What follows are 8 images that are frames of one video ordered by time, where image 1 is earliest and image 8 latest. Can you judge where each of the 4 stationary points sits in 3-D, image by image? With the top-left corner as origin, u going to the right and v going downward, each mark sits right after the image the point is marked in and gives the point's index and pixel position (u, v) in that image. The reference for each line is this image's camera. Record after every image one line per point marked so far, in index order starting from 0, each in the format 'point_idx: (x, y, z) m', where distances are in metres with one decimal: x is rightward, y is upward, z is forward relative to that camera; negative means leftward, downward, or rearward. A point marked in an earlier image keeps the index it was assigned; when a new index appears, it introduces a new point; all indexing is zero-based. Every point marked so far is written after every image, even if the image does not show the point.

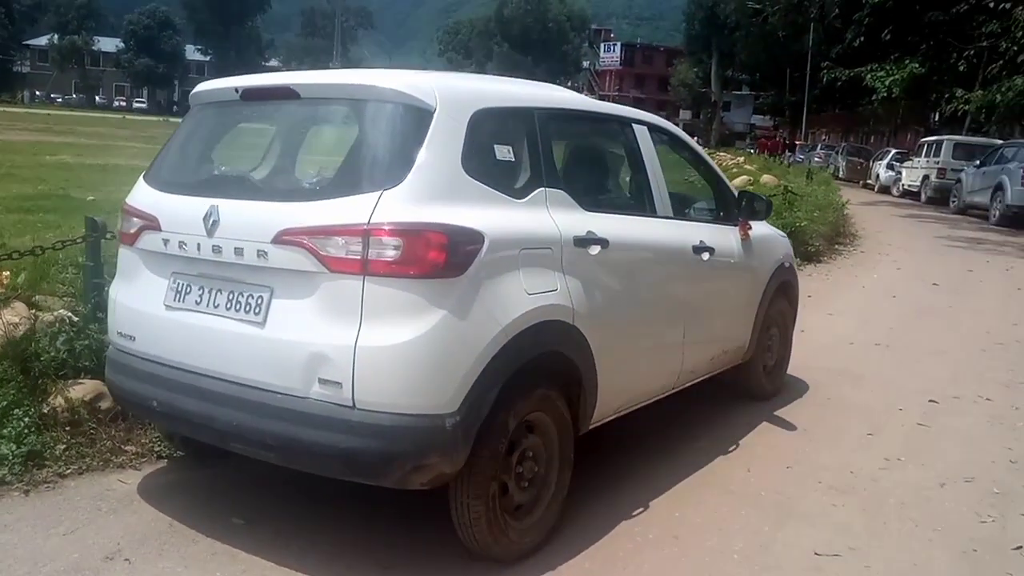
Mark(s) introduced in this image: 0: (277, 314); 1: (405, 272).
0: (-1.0, -0.1, +3.6) m
1: (-0.4, +0.1, +3.4) m
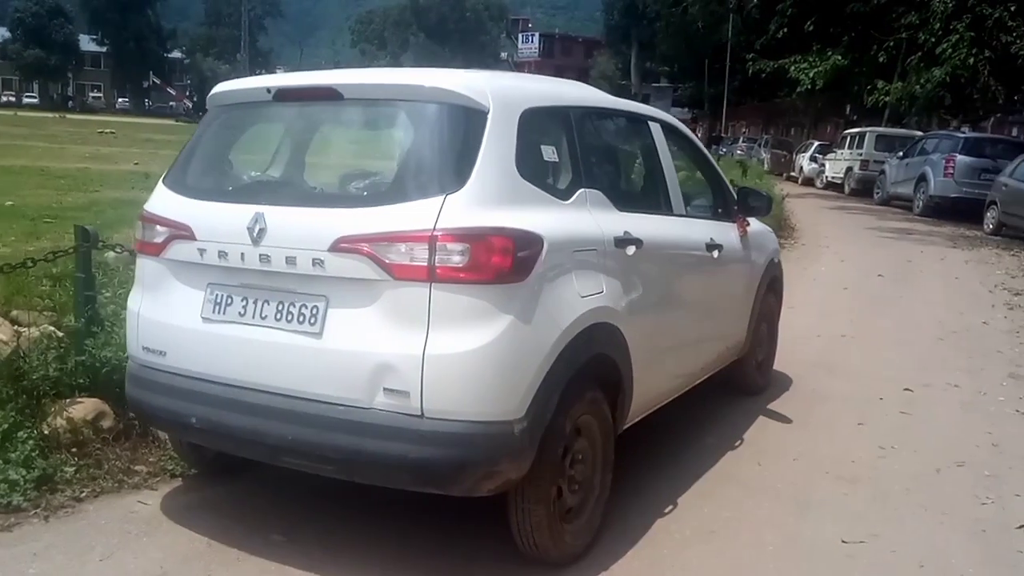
0: (-0.7, -0.1, +3.5) m
1: (-0.2, 0.0, +3.3) m
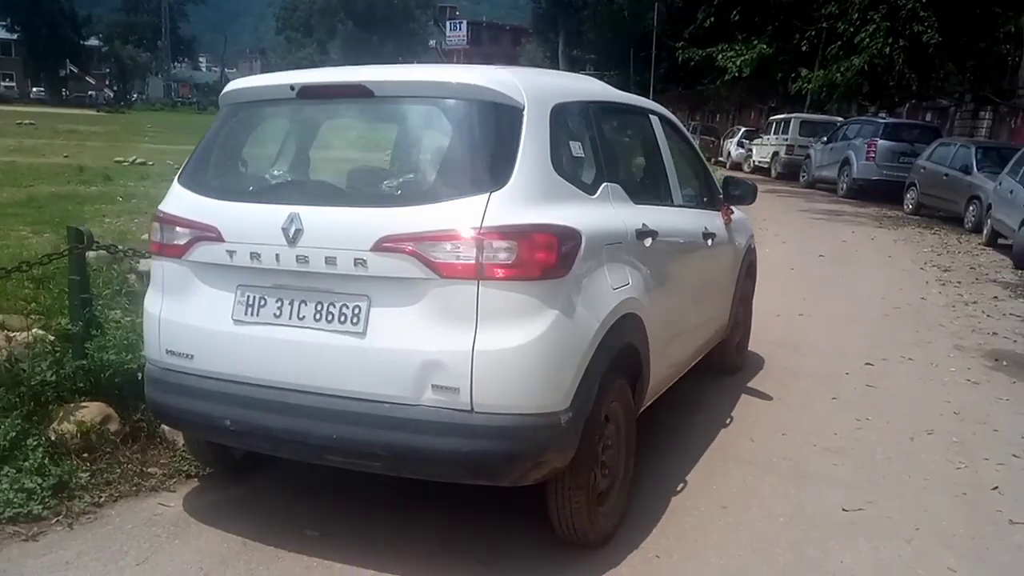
0: (-0.6, -0.1, +3.5) m
1: (0.0, +0.1, +3.4) m
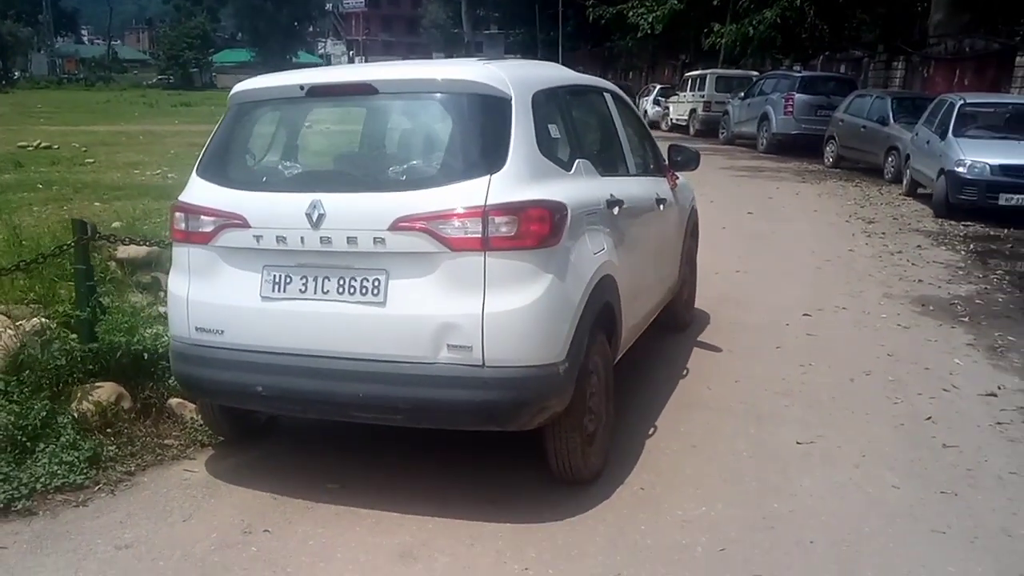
0: (-0.6, 0.0, +4.0) m
1: (0.0, +0.2, +3.9) m
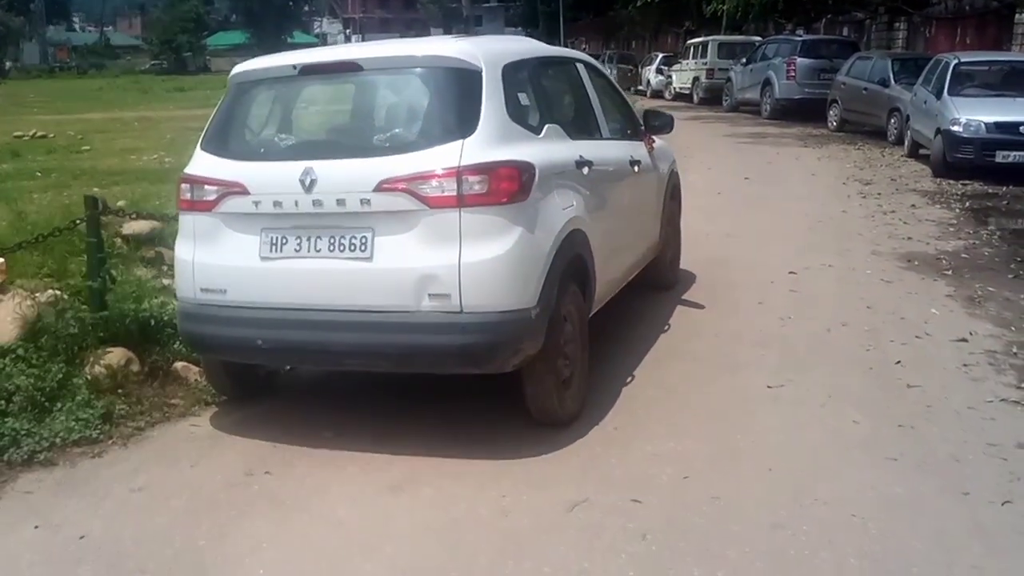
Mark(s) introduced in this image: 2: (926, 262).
0: (-0.7, +0.2, +4.3) m
1: (-0.1, +0.5, +4.2) m
2: (+5.7, +0.4, +11.1) m
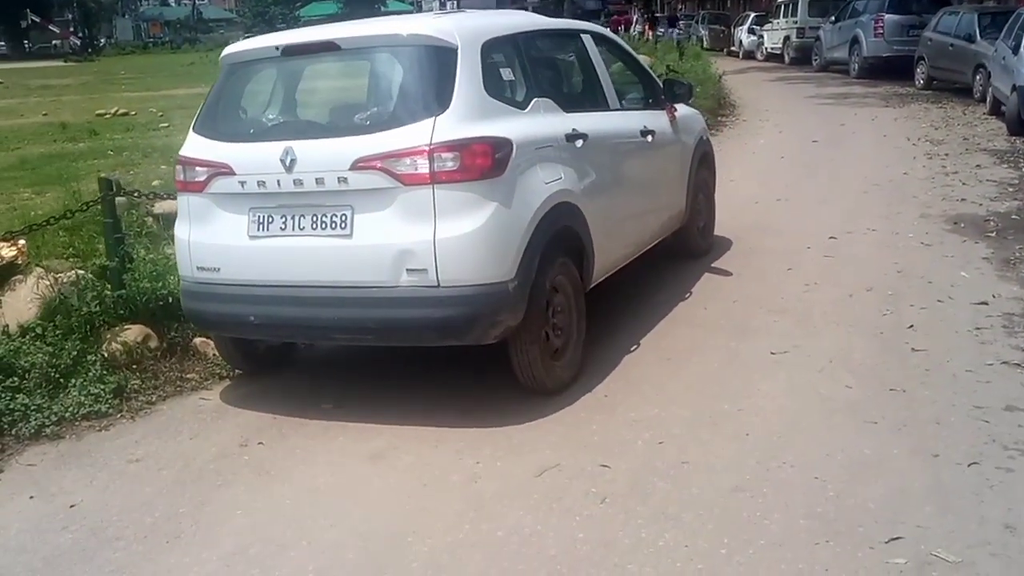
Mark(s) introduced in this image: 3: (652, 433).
0: (-0.8, +0.3, +4.5) m
1: (-0.3, +0.6, +4.4) m
2: (+6.1, +0.9, +10.7) m
3: (+0.8, -0.8, +4.5) m
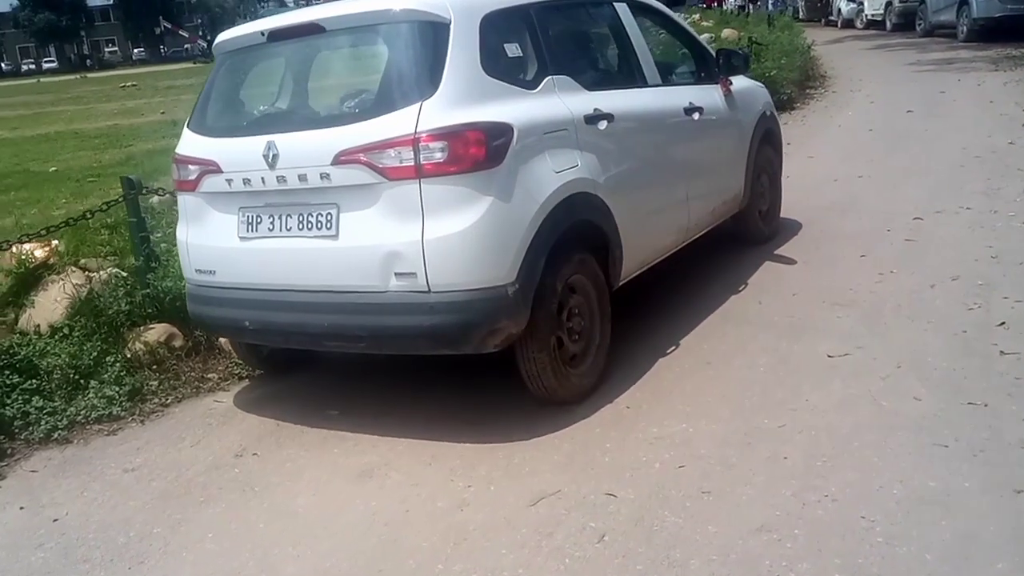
0: (-0.8, +0.3, +4.1) m
1: (-0.3, +0.6, +3.9) m
2: (+6.7, +1.0, +9.5) m
3: (+0.8, -0.8, +4.0) m
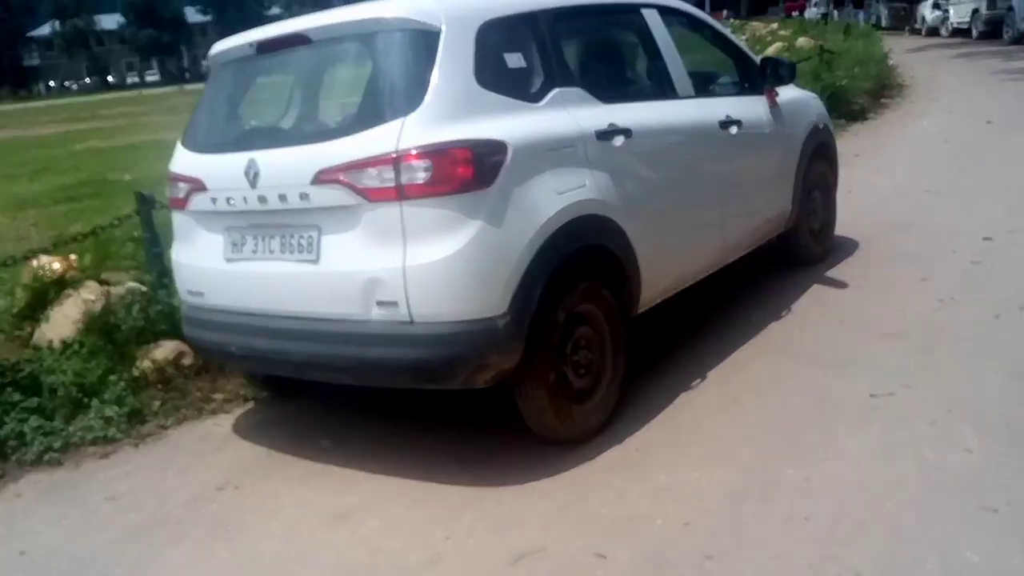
0: (-0.9, +0.2, +3.8) m
1: (-0.3, +0.4, +3.6) m
2: (+7.1, +0.7, +8.6) m
3: (+0.7, -1.0, +3.6) m
